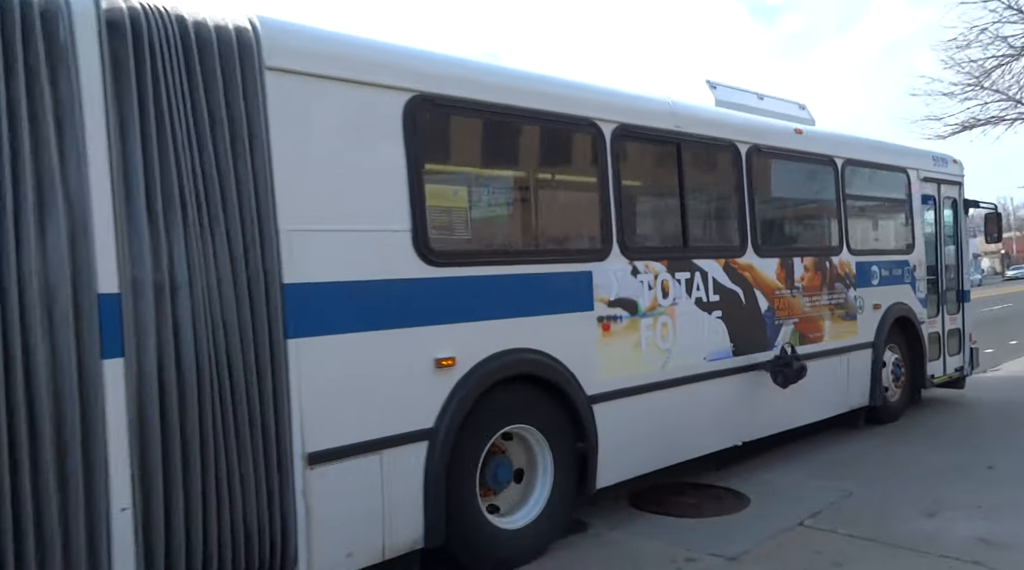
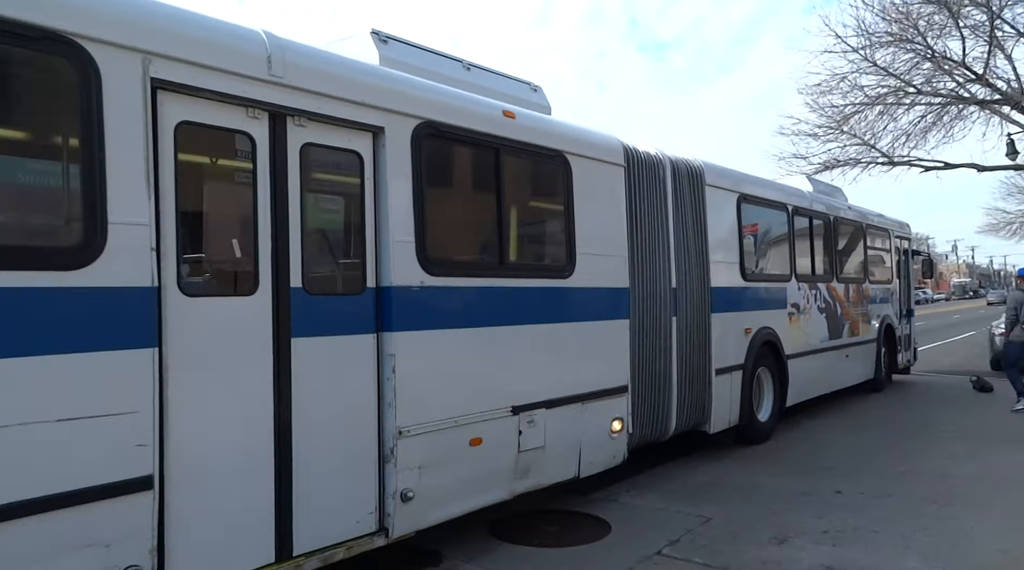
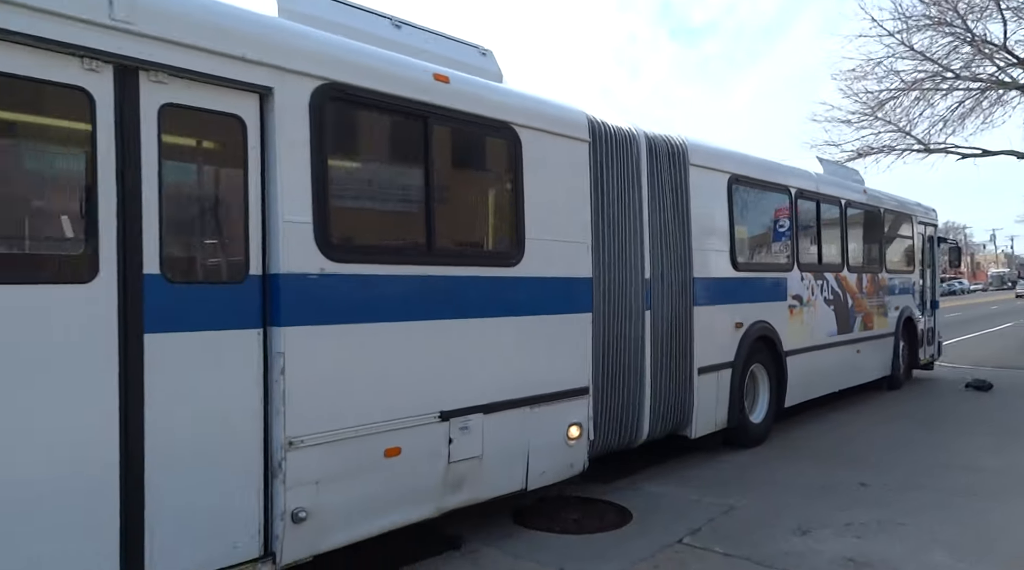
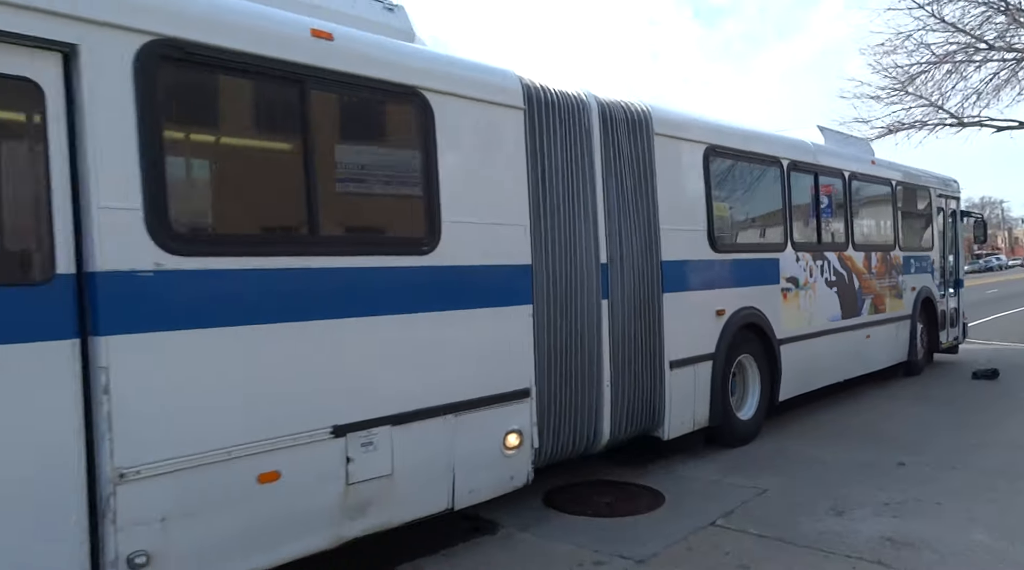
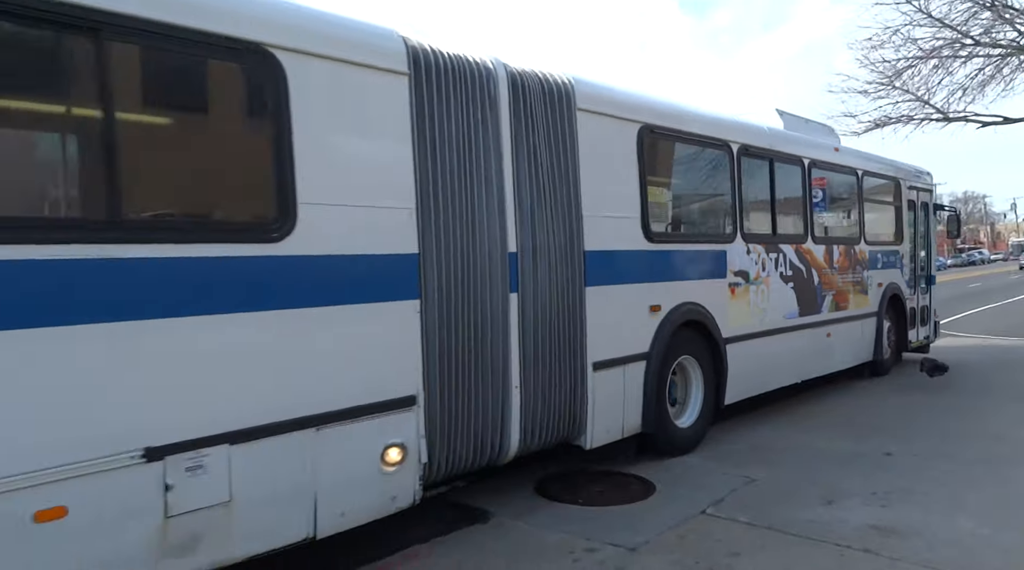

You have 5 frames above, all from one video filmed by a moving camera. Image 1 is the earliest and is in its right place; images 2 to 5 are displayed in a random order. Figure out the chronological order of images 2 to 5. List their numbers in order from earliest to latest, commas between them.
5, 4, 3, 2
